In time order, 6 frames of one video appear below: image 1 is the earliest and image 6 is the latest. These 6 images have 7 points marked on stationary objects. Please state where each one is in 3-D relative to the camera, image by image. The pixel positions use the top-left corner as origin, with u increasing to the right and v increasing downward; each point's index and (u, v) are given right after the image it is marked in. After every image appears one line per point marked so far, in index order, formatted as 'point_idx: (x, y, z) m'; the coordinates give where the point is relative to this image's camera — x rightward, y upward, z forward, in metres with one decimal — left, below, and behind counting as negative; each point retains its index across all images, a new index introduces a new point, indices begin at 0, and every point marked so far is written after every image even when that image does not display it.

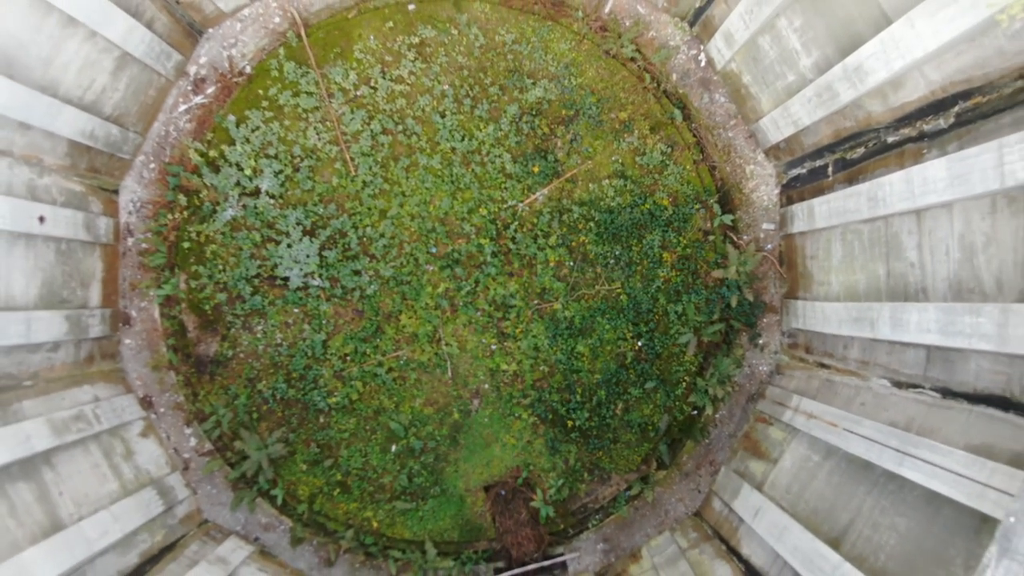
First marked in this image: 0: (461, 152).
0: (-0.7, +1.8, +7.9) m
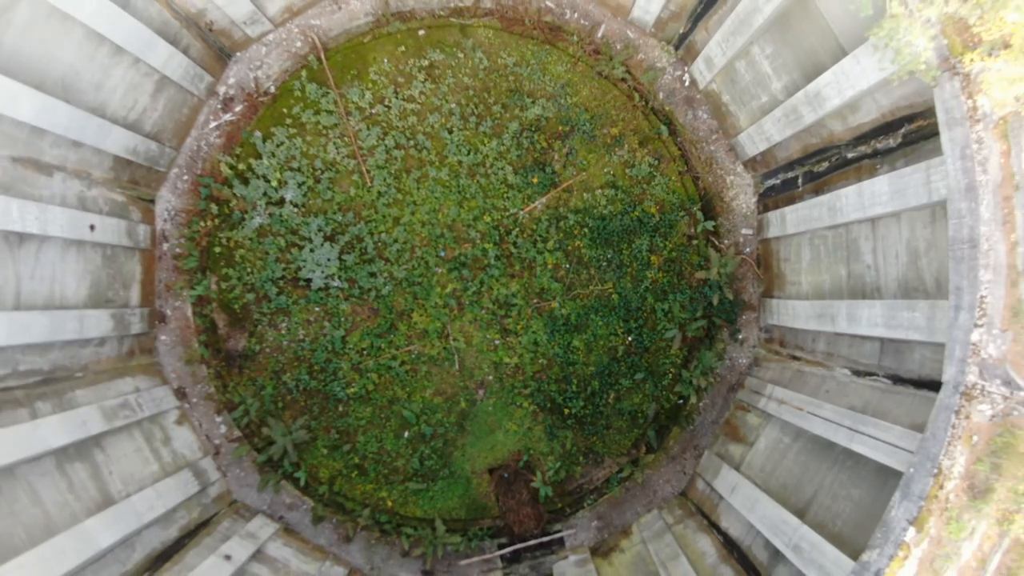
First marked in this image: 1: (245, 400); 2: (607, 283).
0: (-0.7, +1.8, +8.7) m
1: (-3.9, -1.6, +8.7) m
2: (+1.4, +0.1, +8.7) m
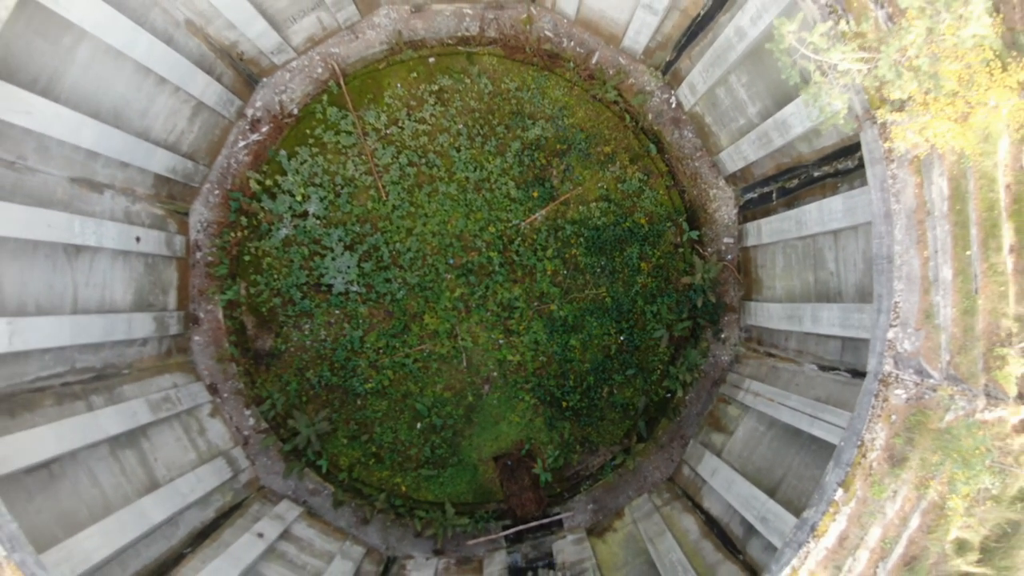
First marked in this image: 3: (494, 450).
0: (-0.6, +1.7, +9.6) m
1: (-3.9, -1.7, +9.6) m
2: (+1.5, 0.0, +9.6) m
3: (-0.3, -2.7, +9.7) m
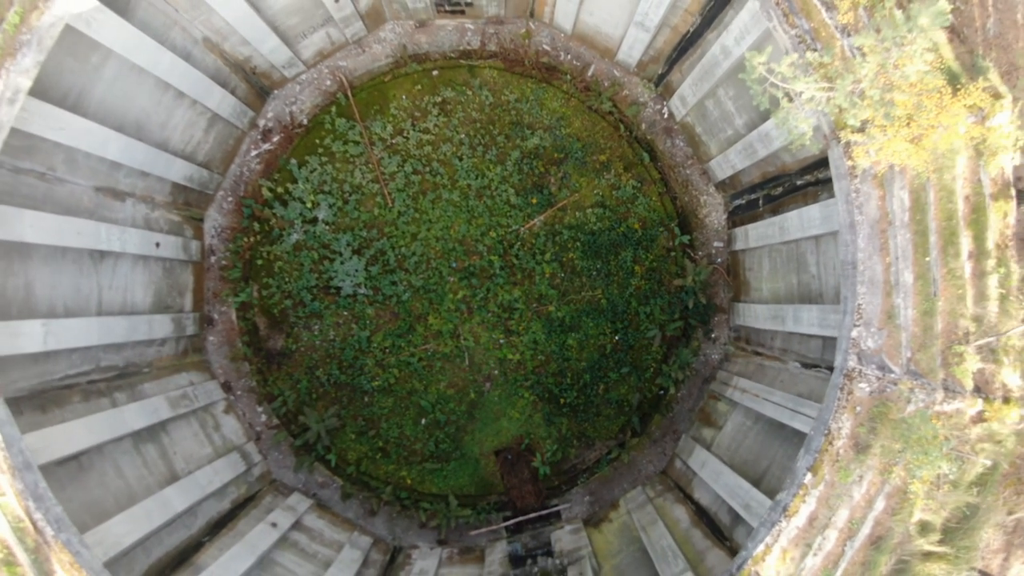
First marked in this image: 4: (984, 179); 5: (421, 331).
0: (-0.6, +1.7, +10.1) m
1: (-3.9, -1.8, +10.0) m
2: (+1.5, 0.0, +10.1) m
3: (-0.3, -2.7, +10.2) m
4: (+4.8, +1.1, +6.0) m
5: (-1.6, -0.7, +10.0) m
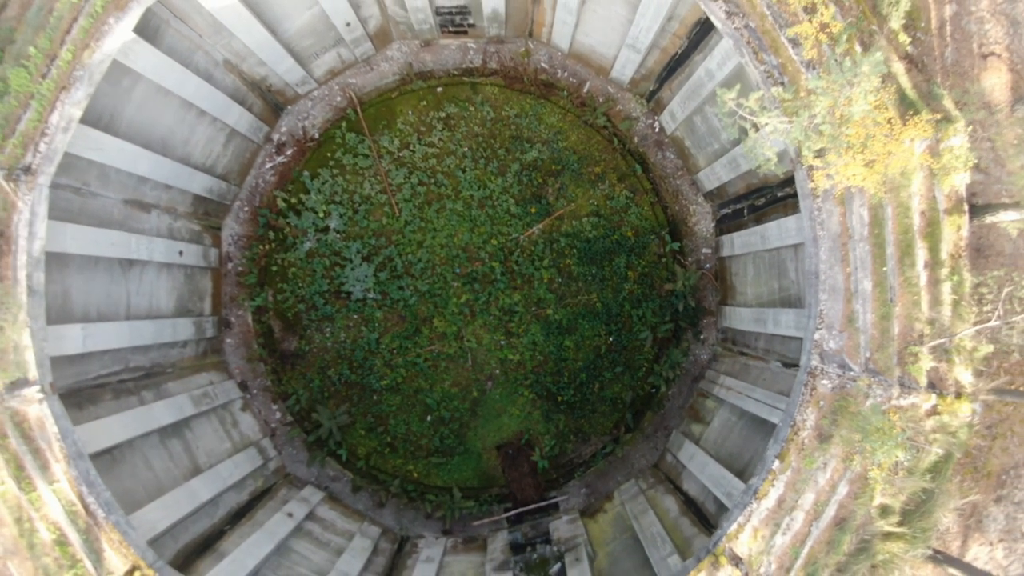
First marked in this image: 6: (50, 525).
0: (-0.6, +1.6, +10.7) m
1: (-3.9, -1.8, +10.7) m
2: (+1.5, -0.1, +10.8) m
3: (-0.3, -2.8, +10.8) m
4: (+4.8, +1.0, +6.7) m
5: (-1.5, -0.8, +10.7) m
6: (-5.4, -2.8, +7.0) m
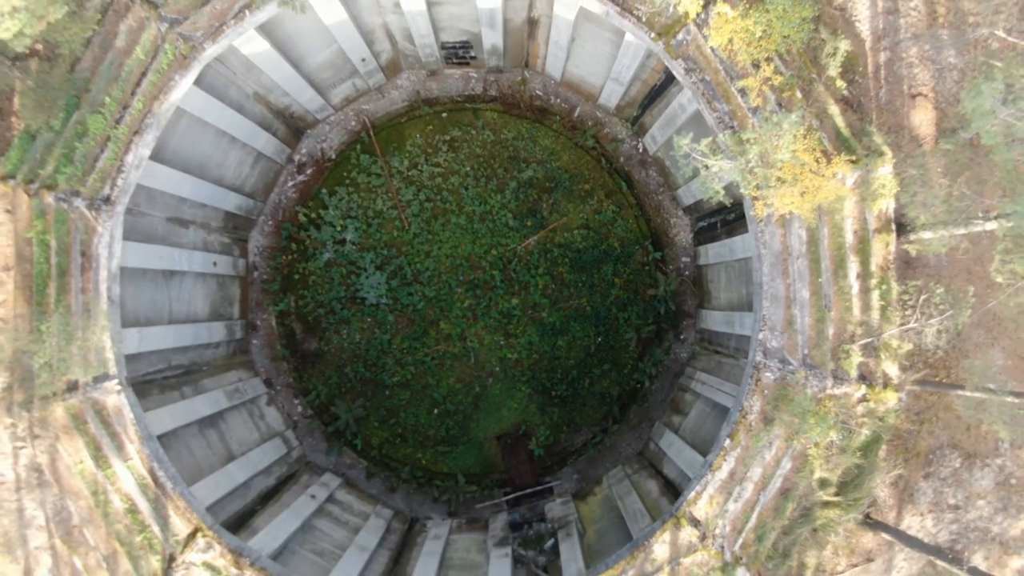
0: (-0.7, +1.5, +11.9) m
1: (-3.9, -2.0, +11.9) m
2: (+1.4, -0.2, +12.0) m
3: (-0.3, -2.9, +12.0) m
4: (+4.8, +0.9, +7.9) m
5: (-1.6, -0.9, +11.9) m
6: (-5.4, -2.9, +8.2) m
